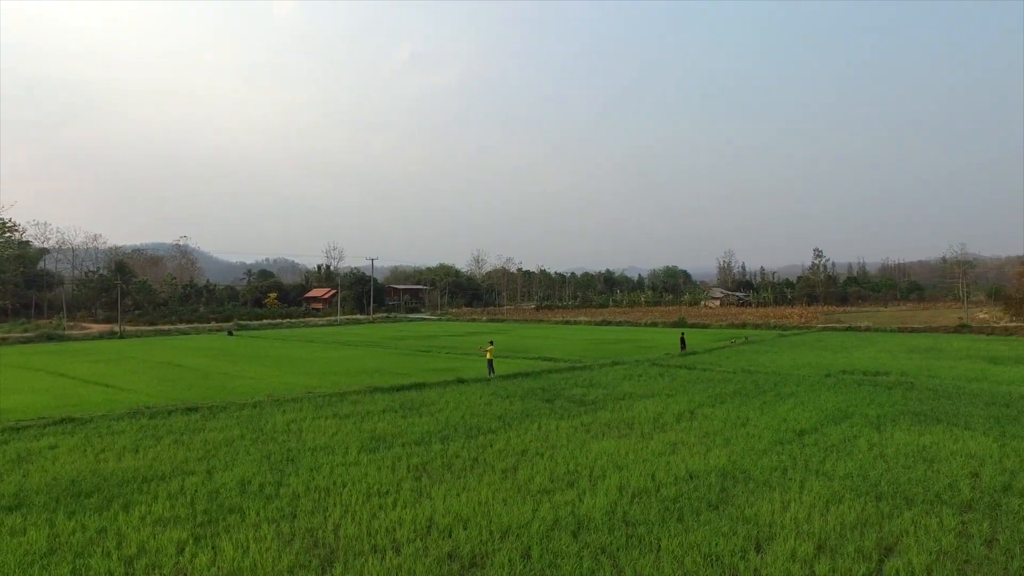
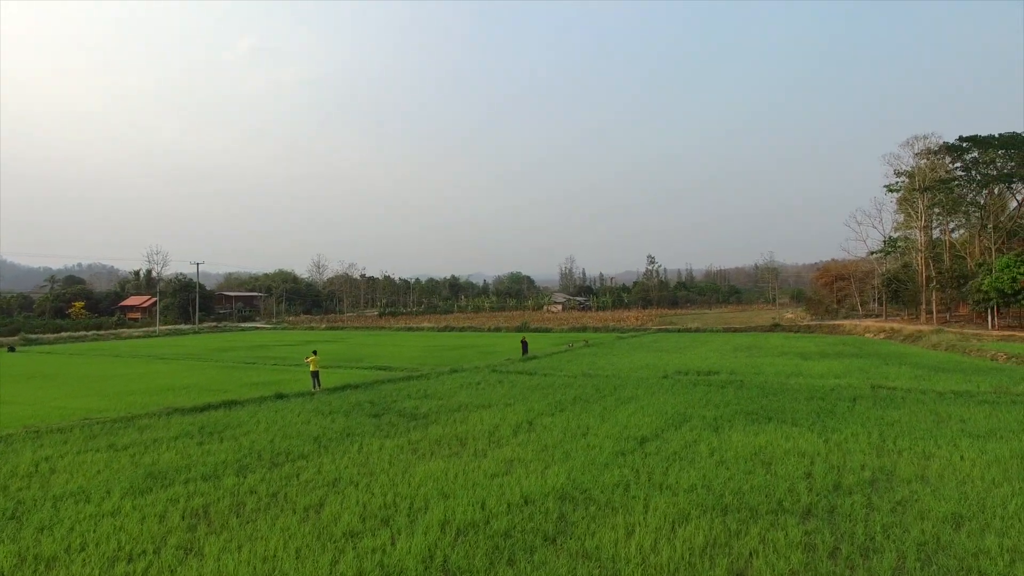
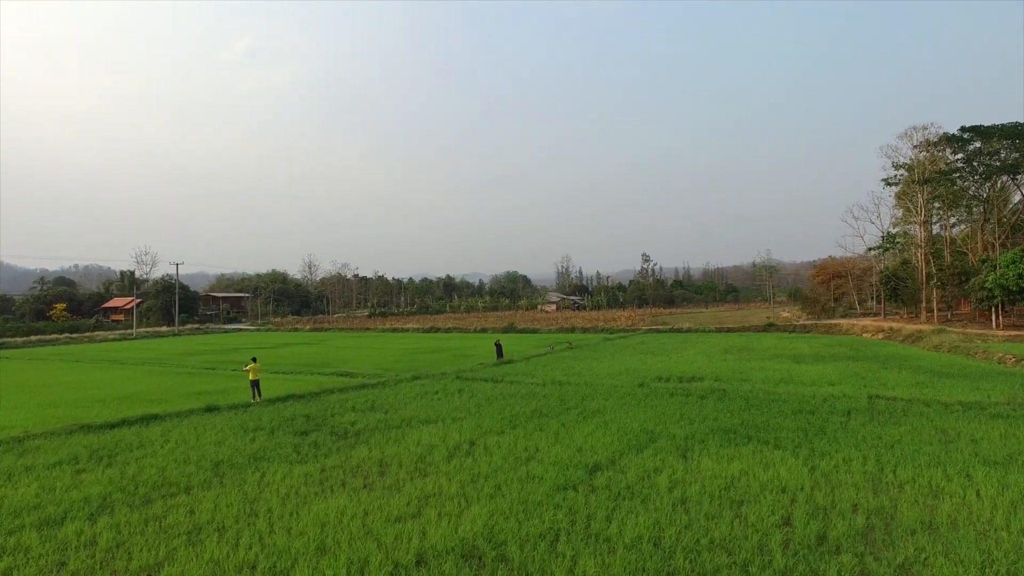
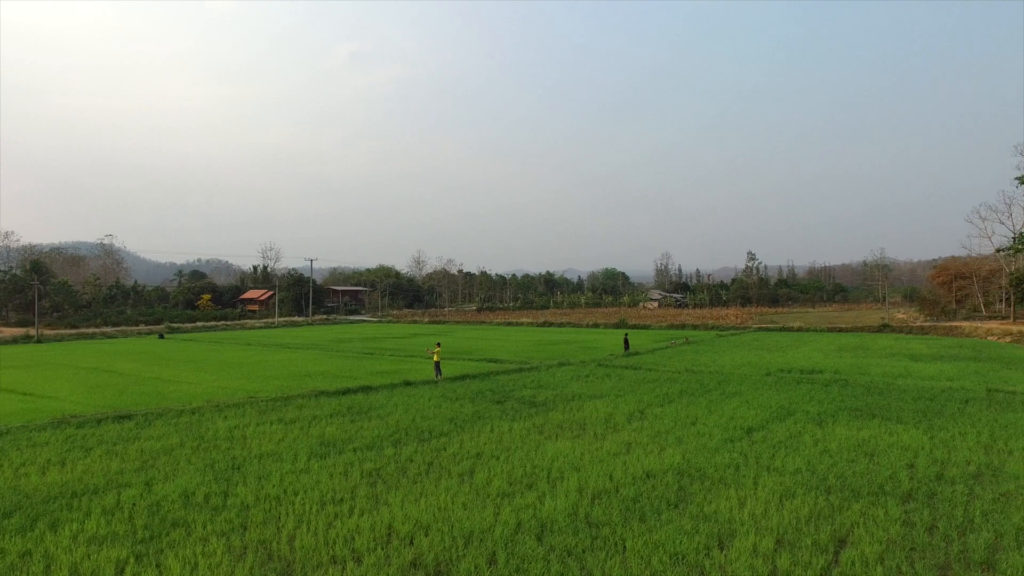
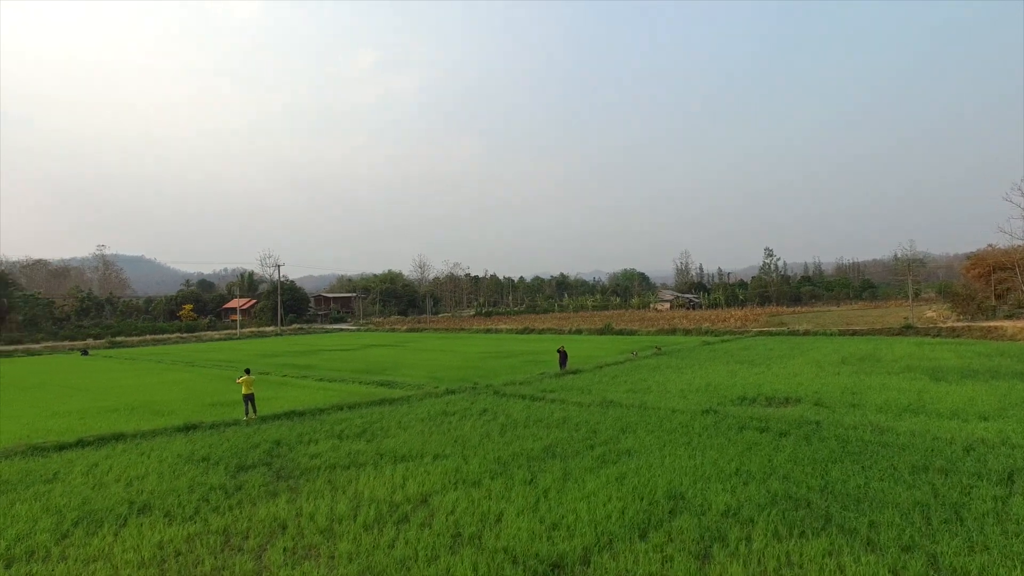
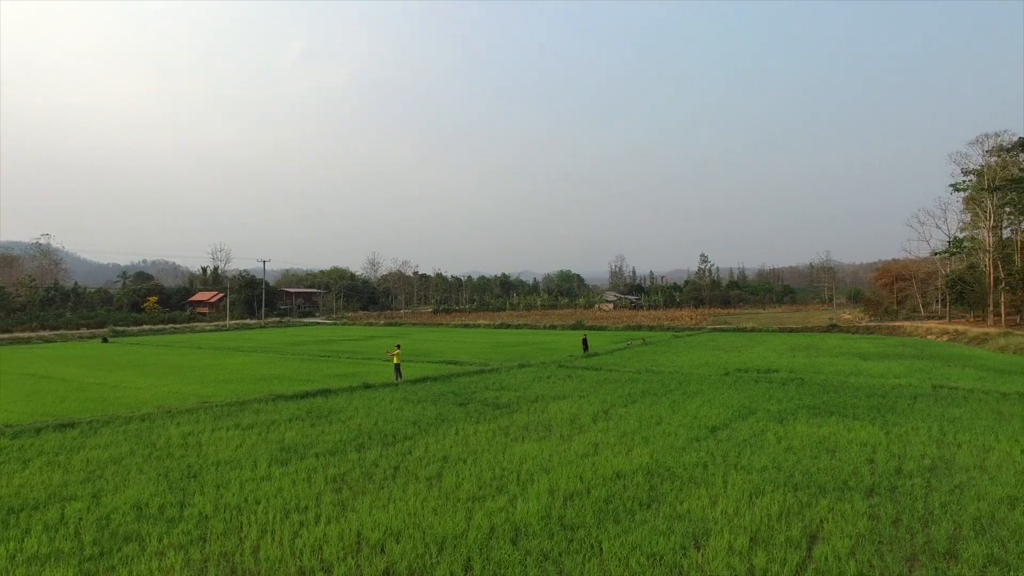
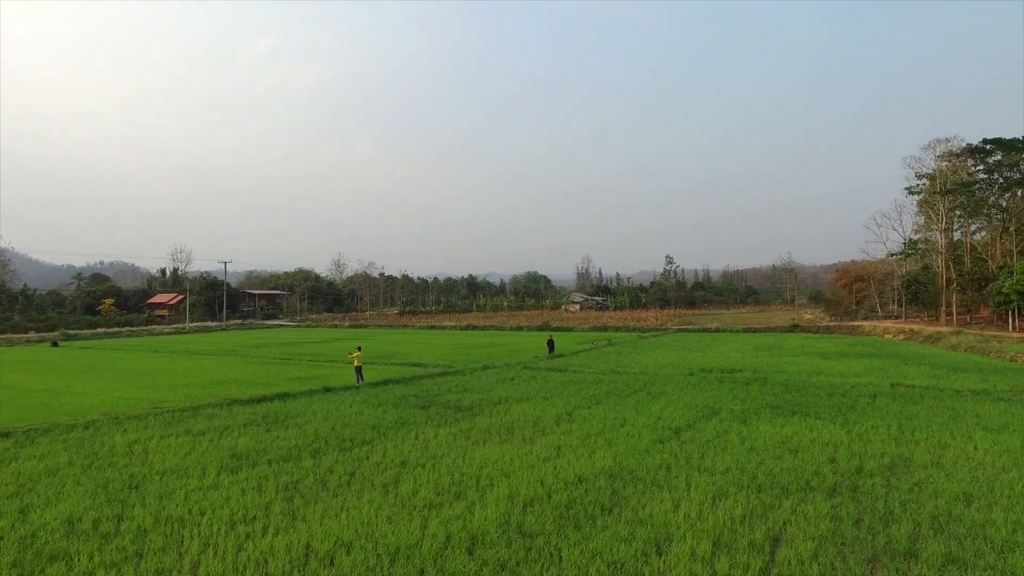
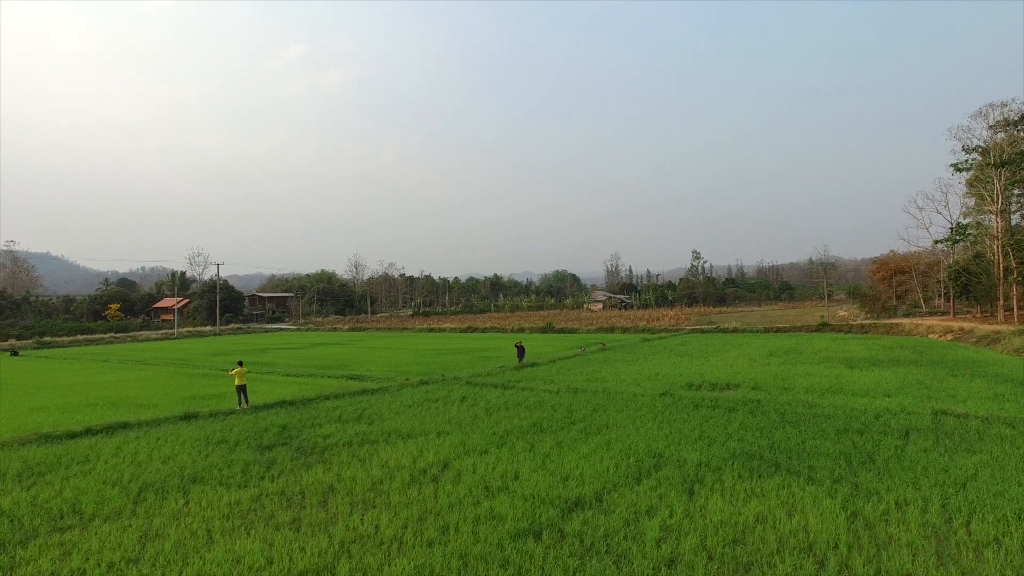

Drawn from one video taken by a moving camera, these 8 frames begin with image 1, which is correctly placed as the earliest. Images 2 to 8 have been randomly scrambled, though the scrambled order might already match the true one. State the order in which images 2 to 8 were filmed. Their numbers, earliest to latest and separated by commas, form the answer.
4, 6, 7, 2, 3, 8, 5
